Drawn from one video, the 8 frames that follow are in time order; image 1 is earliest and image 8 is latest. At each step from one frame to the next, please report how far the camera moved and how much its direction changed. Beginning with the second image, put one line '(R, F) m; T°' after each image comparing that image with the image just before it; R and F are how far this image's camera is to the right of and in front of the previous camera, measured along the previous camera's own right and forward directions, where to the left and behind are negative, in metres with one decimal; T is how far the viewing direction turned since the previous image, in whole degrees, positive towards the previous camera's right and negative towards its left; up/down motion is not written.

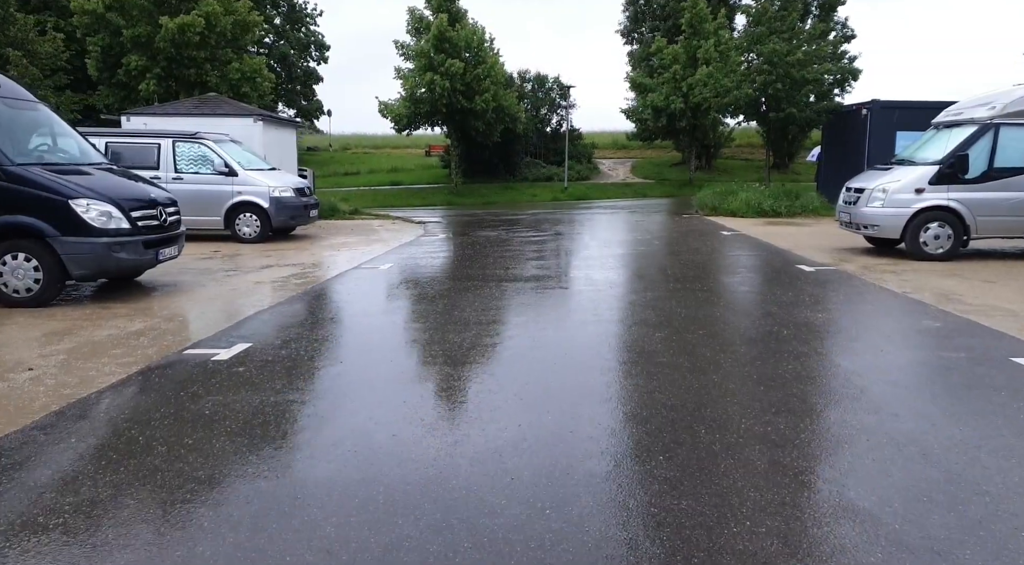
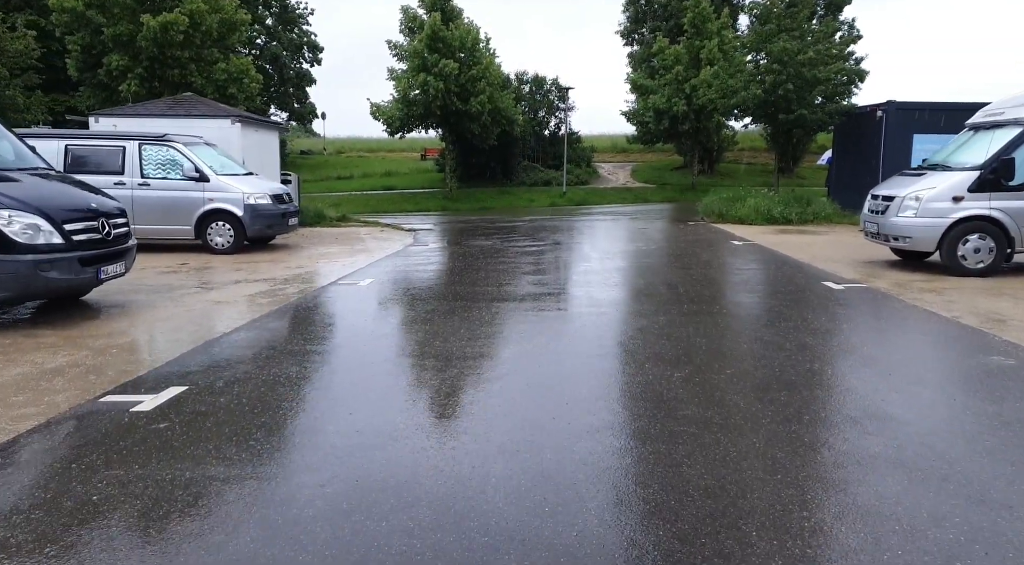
(+0.1, +1.1) m; 0°
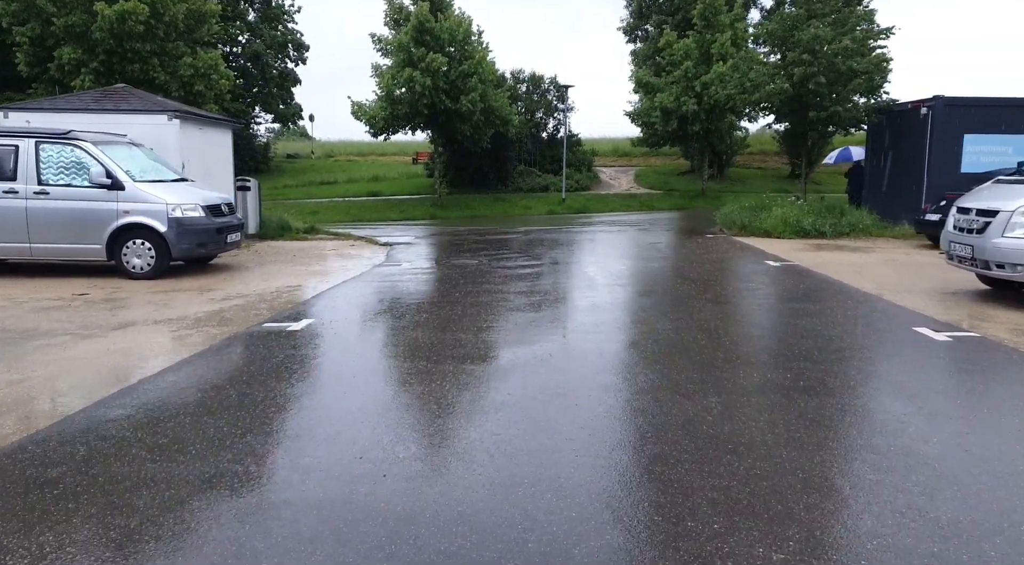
(+0.2, +2.5) m; 0°
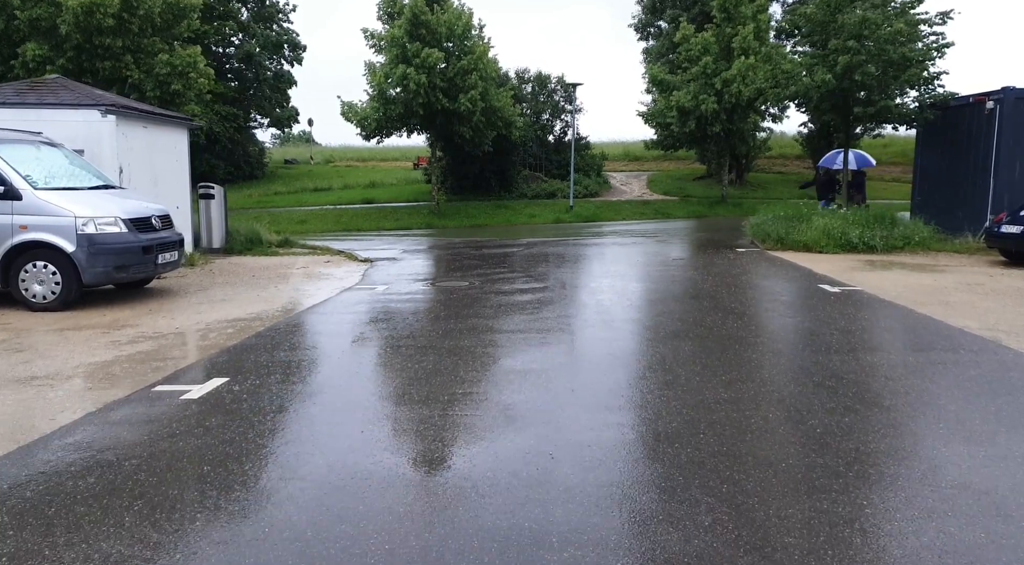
(+0.1, +2.2) m; -1°
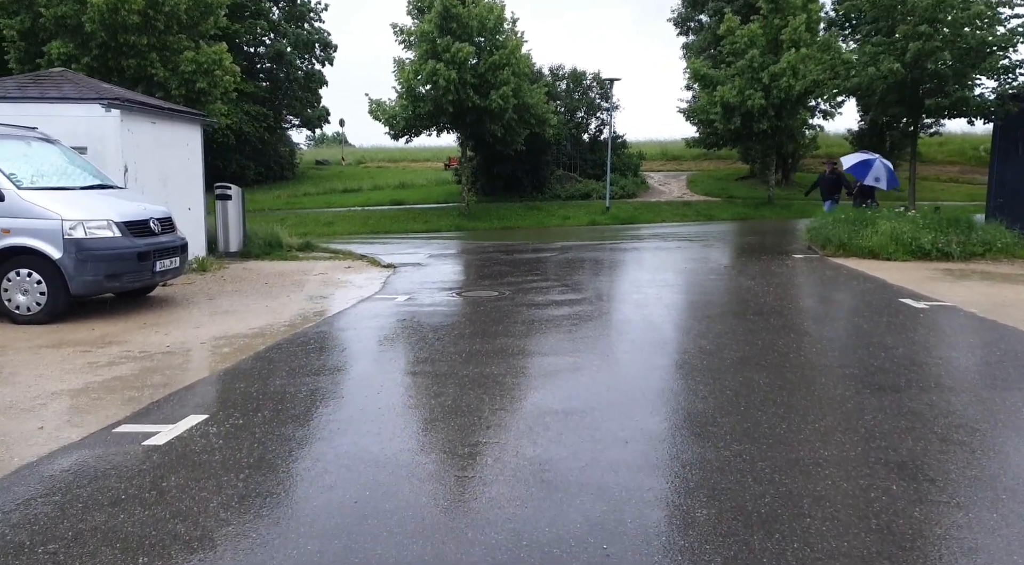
(0.0, +1.1) m; -2°
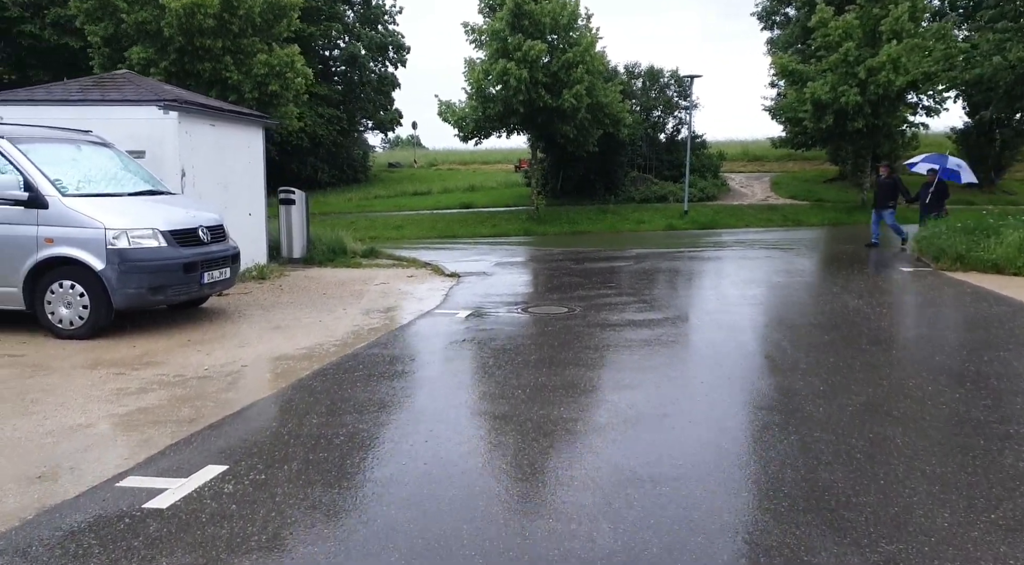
(0.0, +0.9) m; -5°
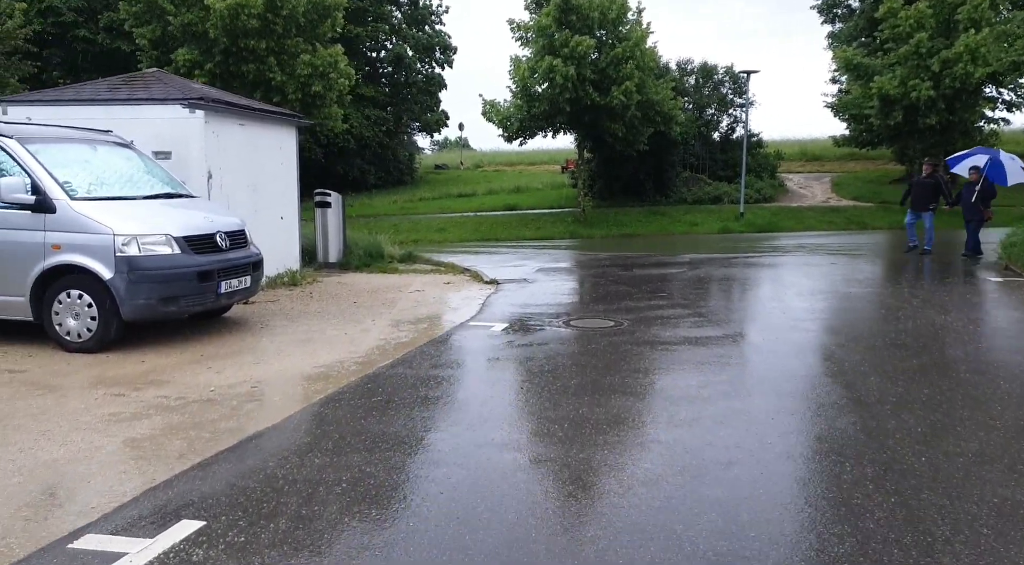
(+0.1, +0.7) m; -4°
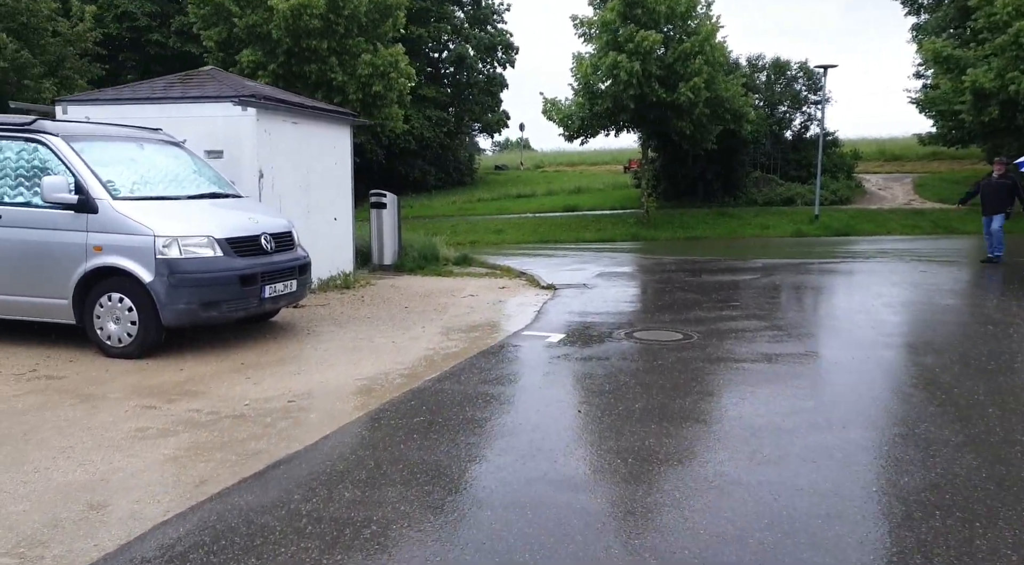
(0.0, +0.6) m; -5°
